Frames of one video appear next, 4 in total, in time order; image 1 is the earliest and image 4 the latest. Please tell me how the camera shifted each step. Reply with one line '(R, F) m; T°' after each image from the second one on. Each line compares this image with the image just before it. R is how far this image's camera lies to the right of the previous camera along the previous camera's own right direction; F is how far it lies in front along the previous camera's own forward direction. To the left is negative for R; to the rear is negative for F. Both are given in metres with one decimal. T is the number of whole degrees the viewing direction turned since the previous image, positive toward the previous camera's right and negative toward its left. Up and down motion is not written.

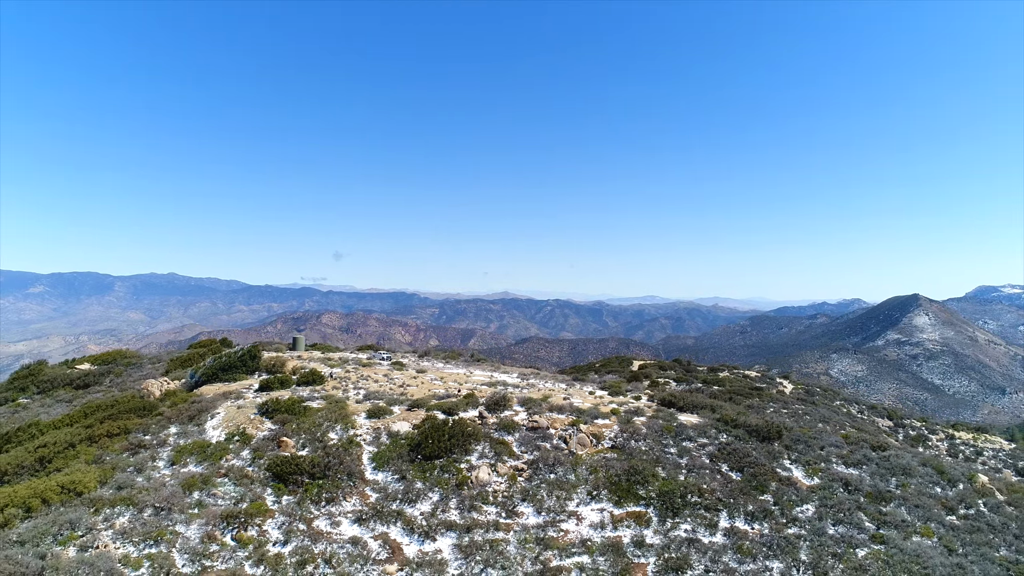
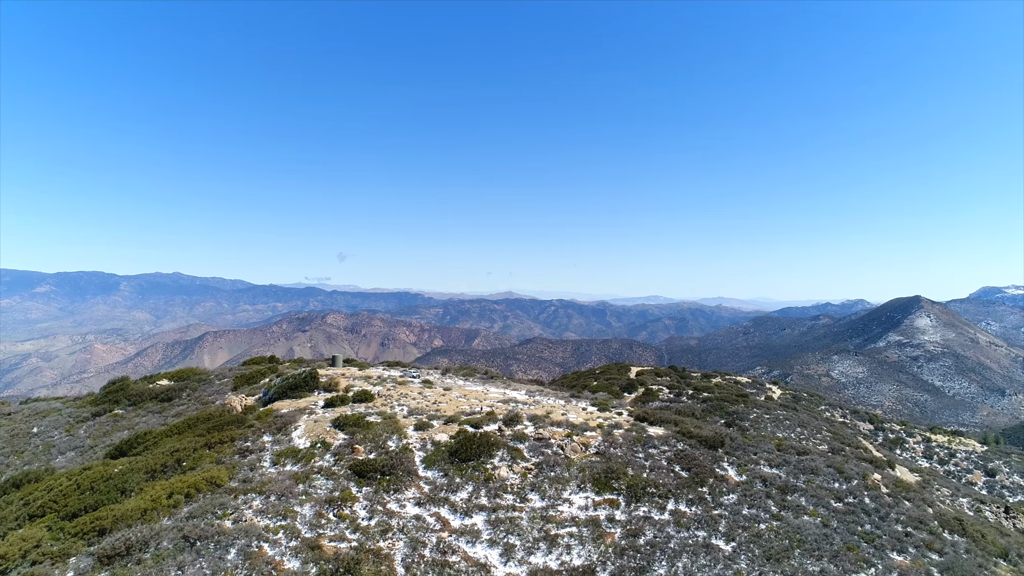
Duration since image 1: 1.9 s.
(-0.2, -3.5) m; 0°
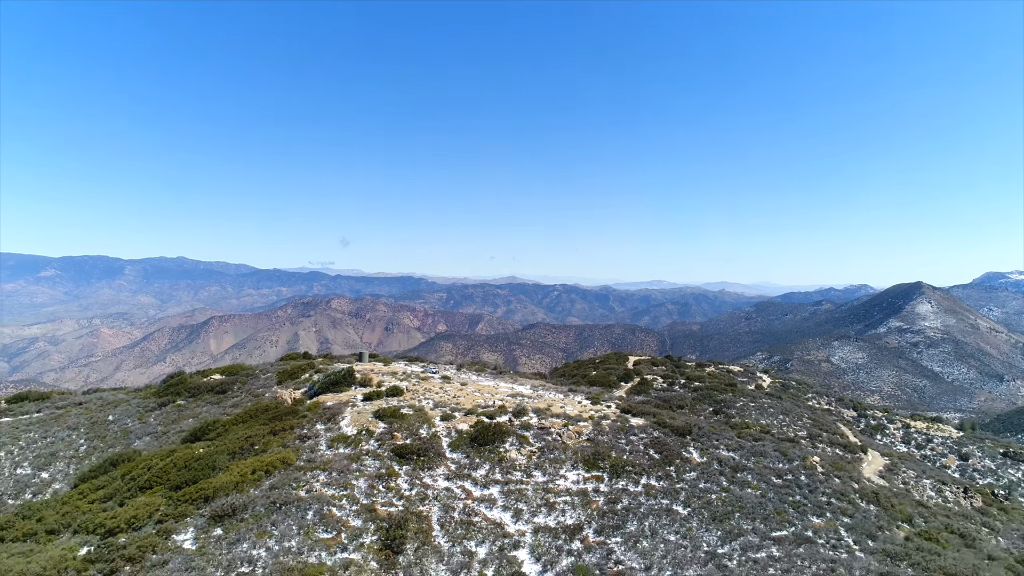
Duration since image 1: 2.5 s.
(-0.2, -3.0) m; 0°
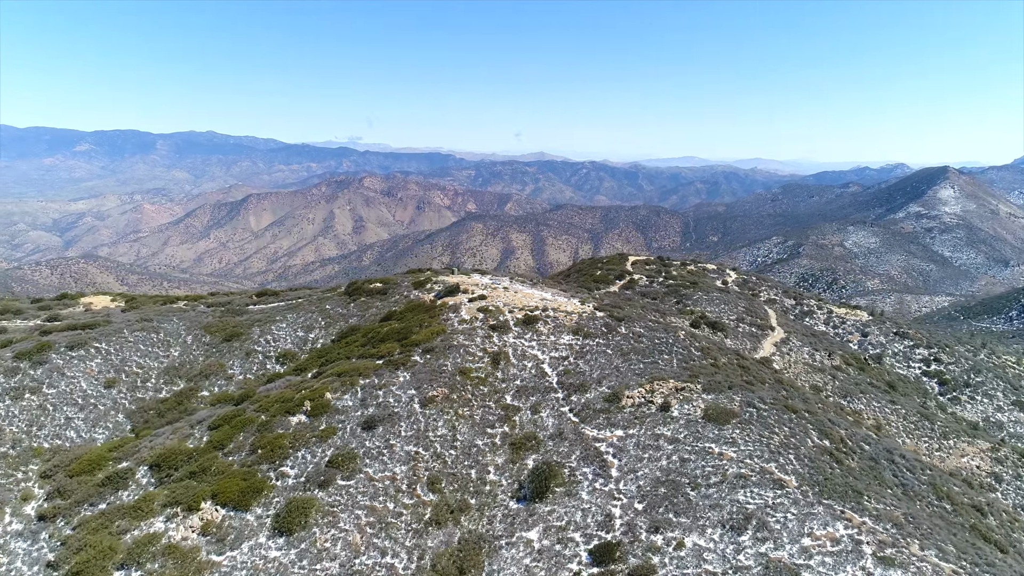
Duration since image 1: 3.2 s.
(-0.2, -17.8) m; -4°
